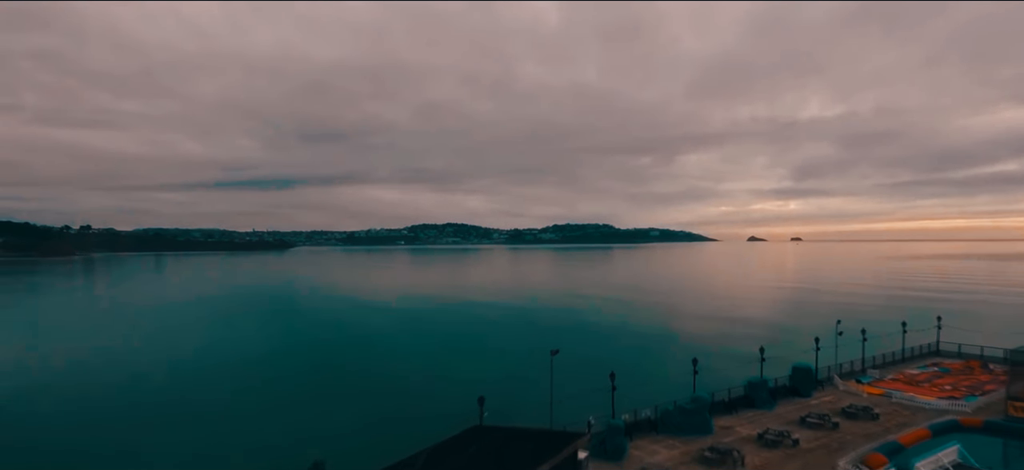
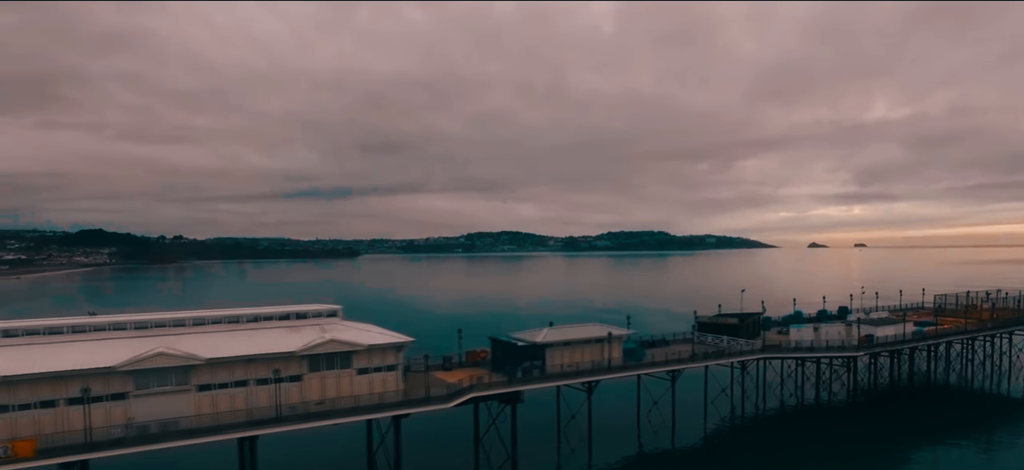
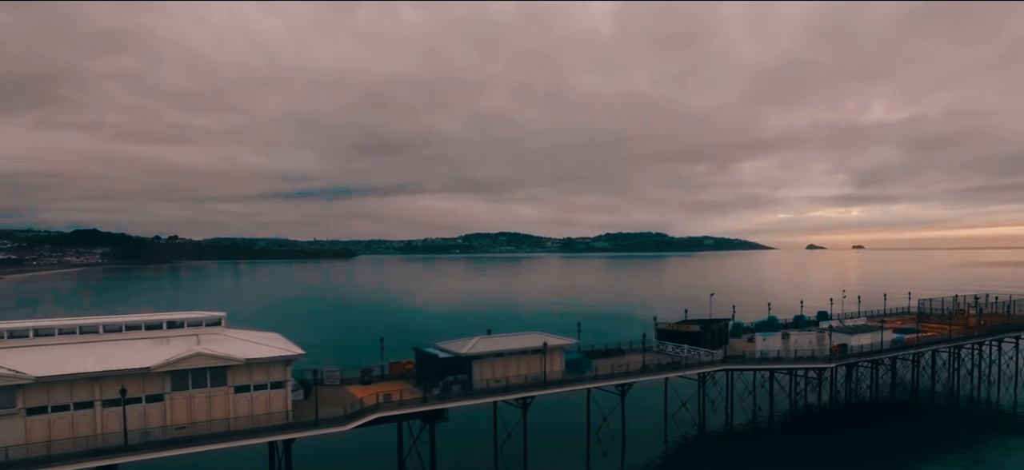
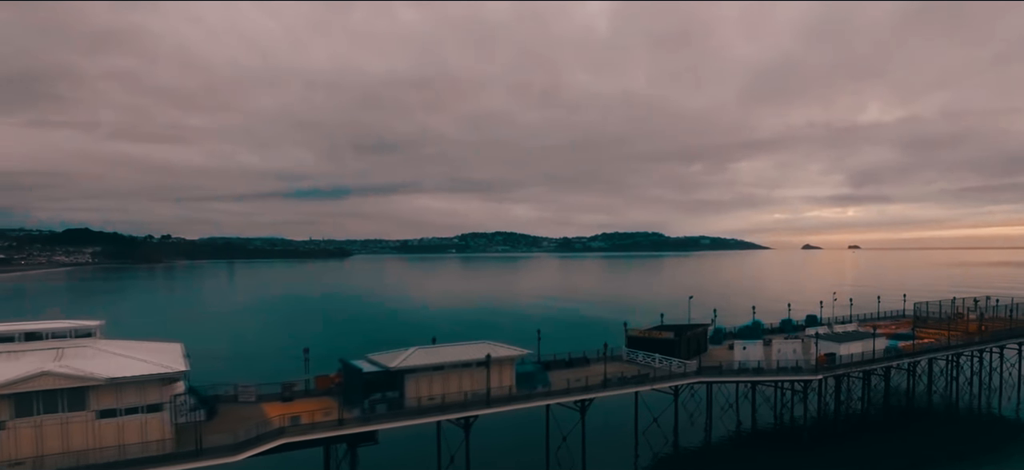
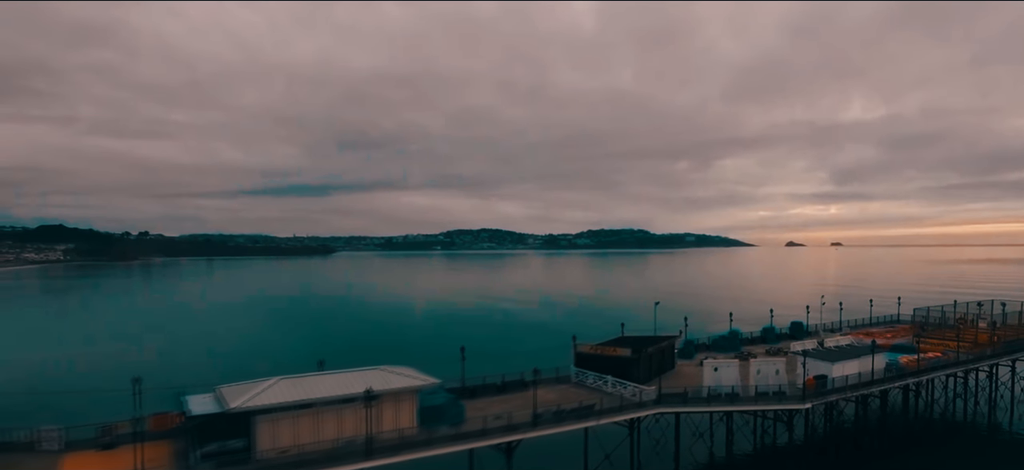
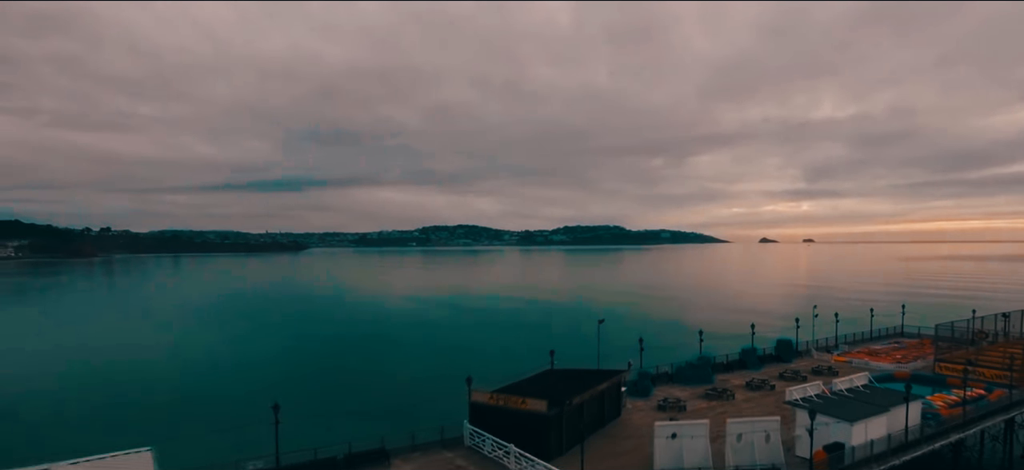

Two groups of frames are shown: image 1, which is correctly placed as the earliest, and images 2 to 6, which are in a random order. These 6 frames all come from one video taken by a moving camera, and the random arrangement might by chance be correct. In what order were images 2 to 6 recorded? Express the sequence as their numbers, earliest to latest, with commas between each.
6, 5, 4, 3, 2
